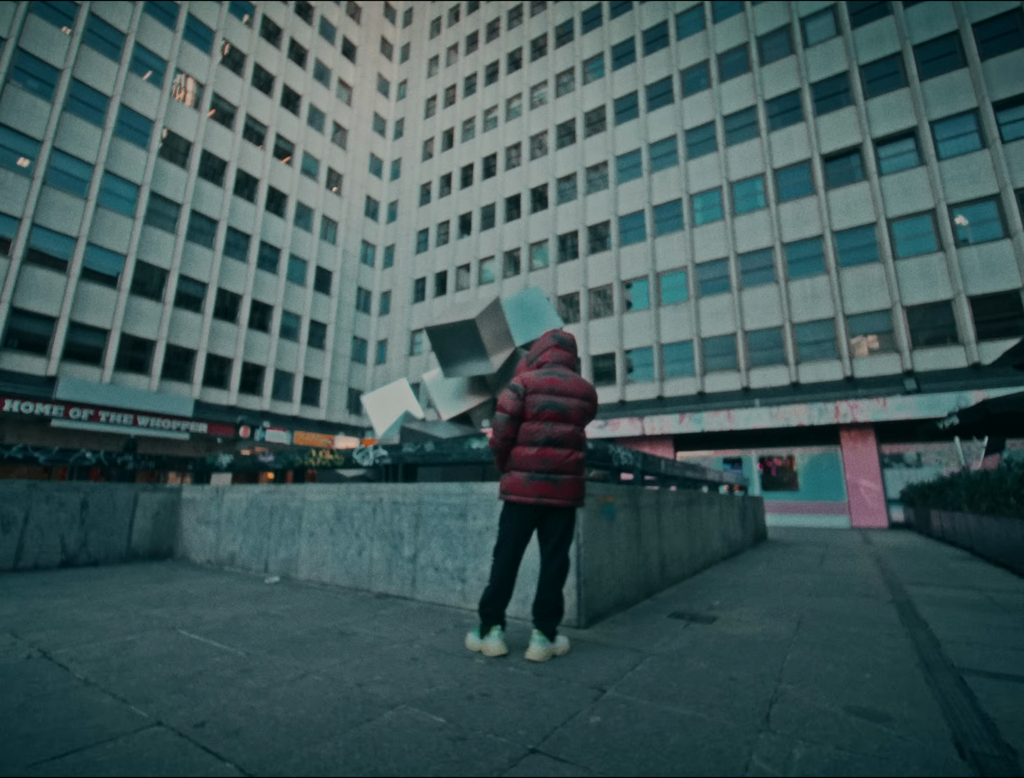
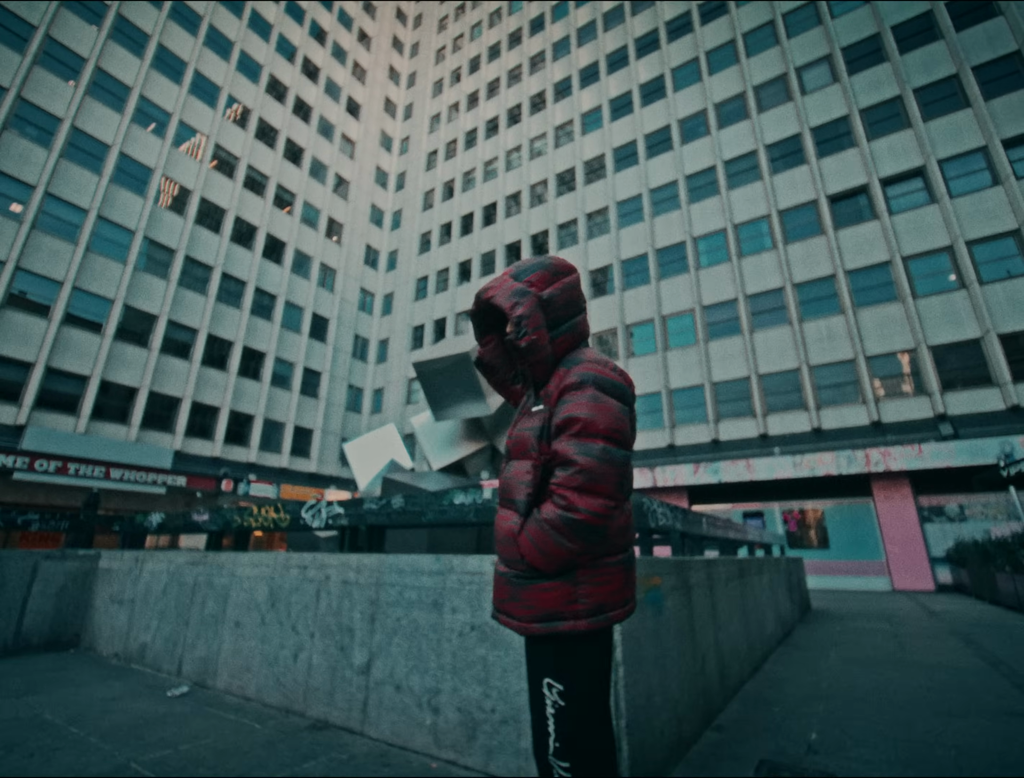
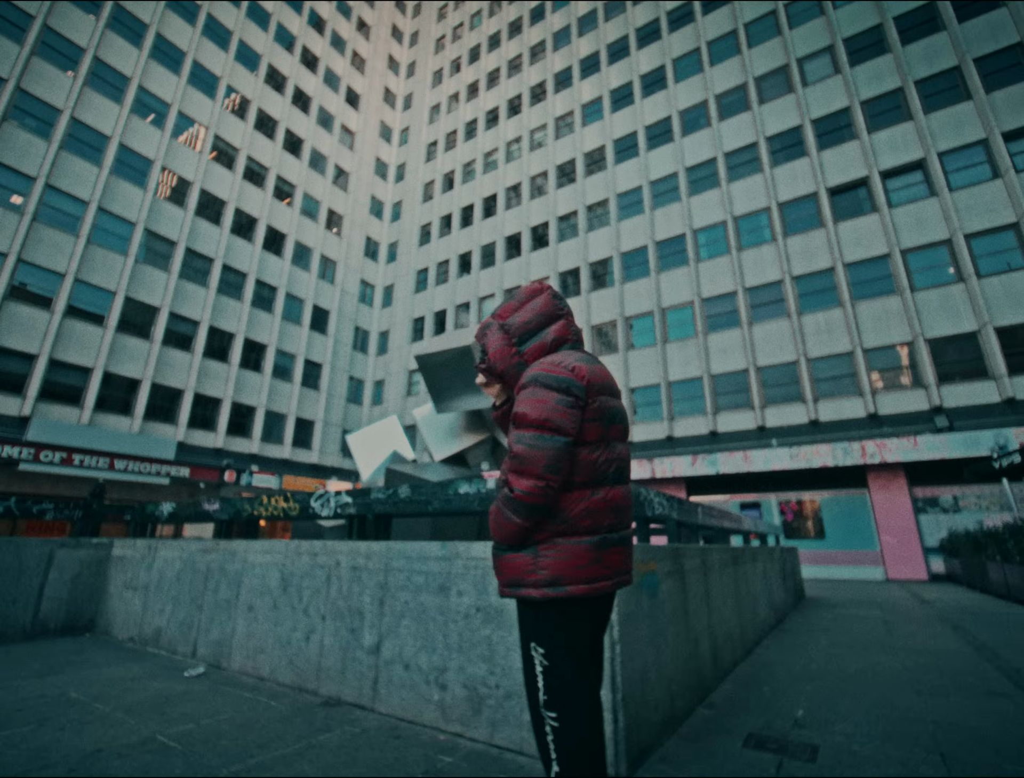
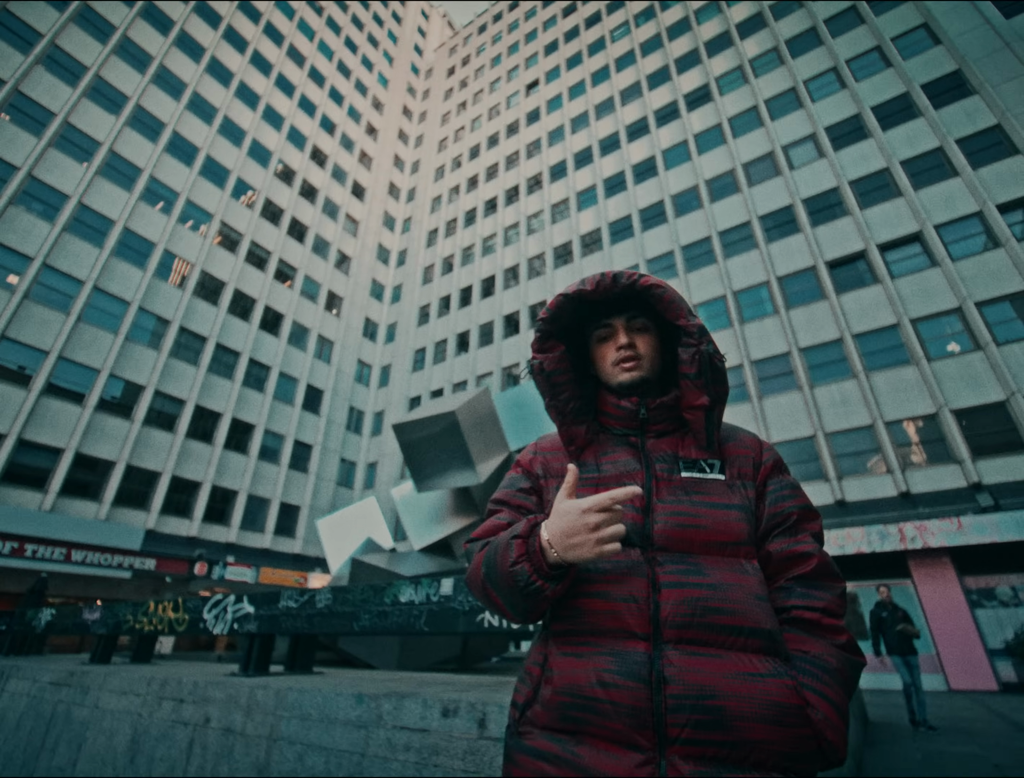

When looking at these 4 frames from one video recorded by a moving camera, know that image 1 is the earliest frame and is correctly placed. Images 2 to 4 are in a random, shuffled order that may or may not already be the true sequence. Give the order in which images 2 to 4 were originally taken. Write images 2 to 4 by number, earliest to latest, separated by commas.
3, 2, 4
